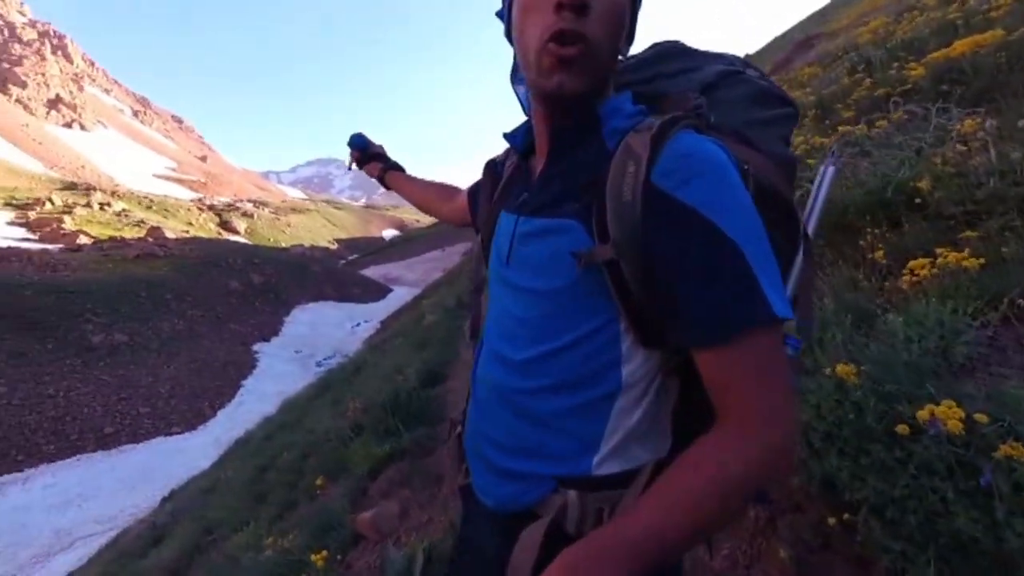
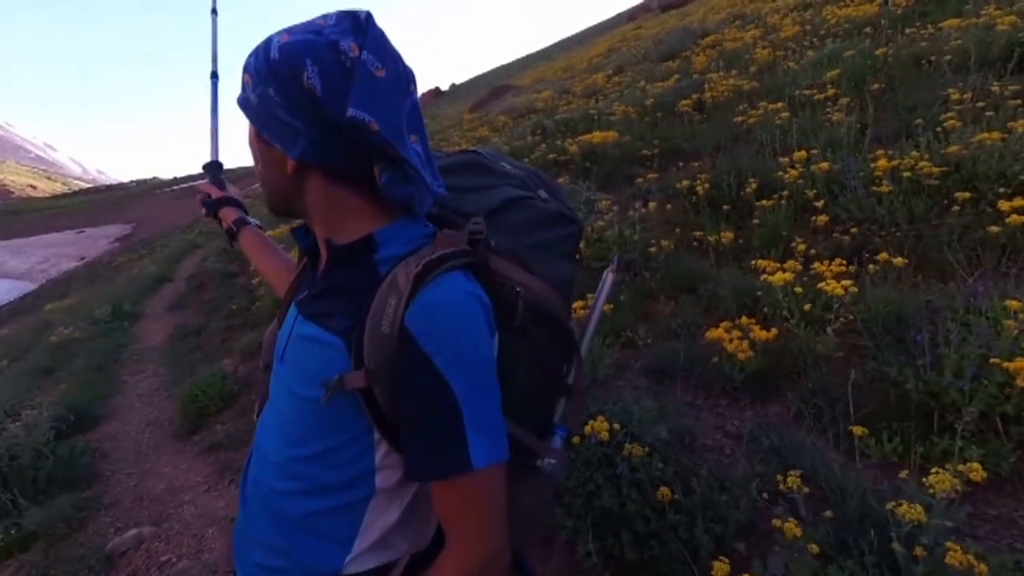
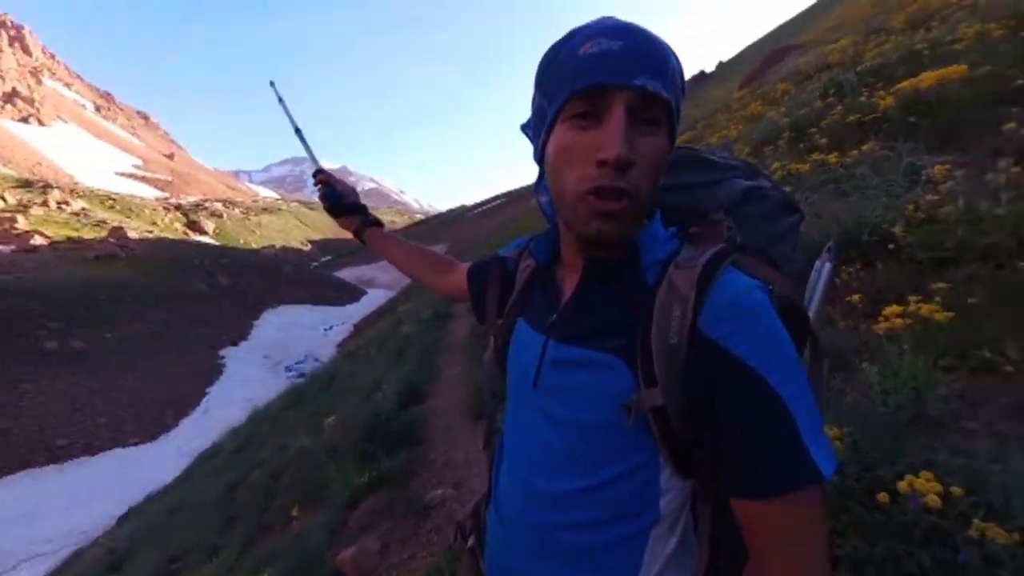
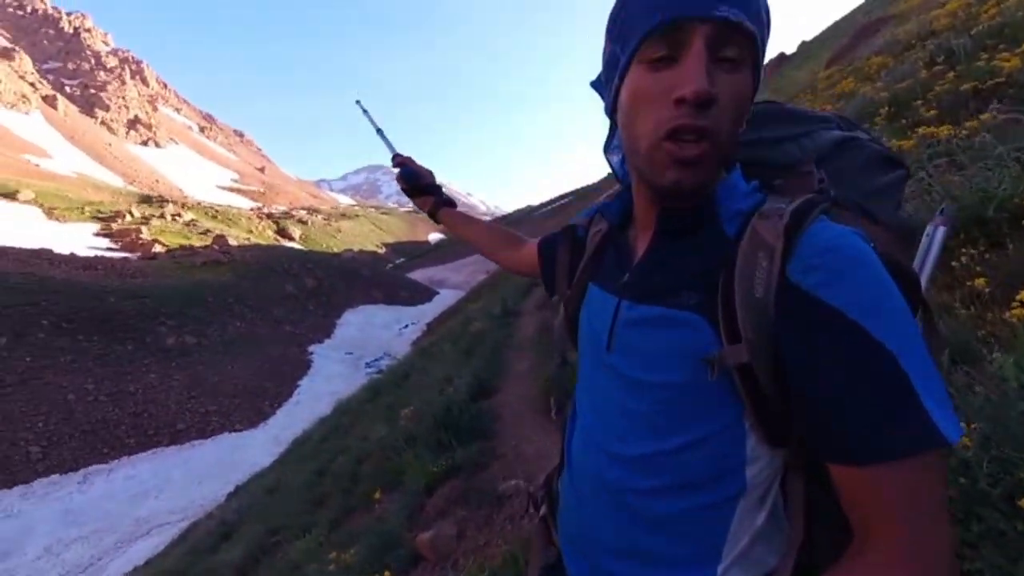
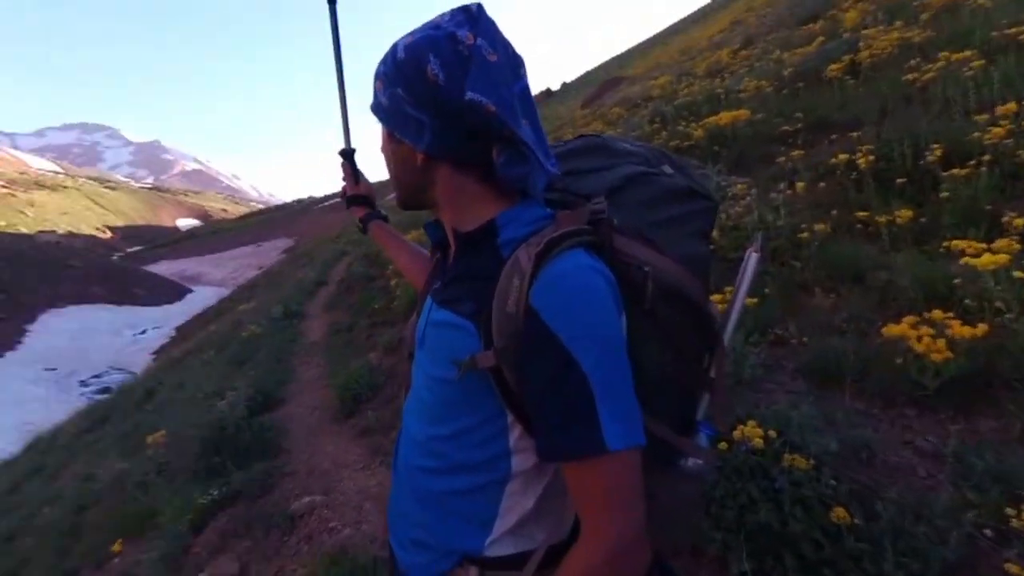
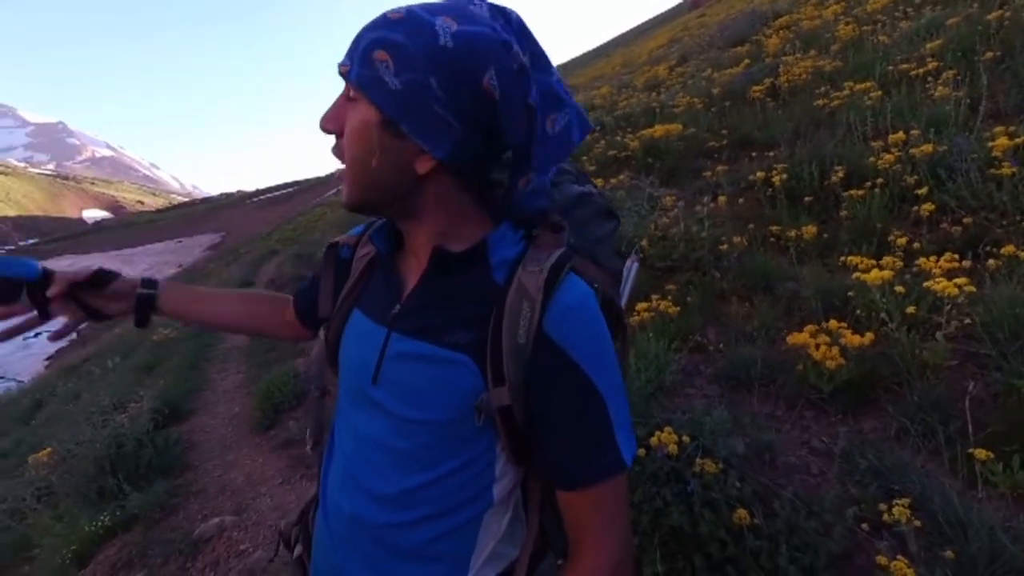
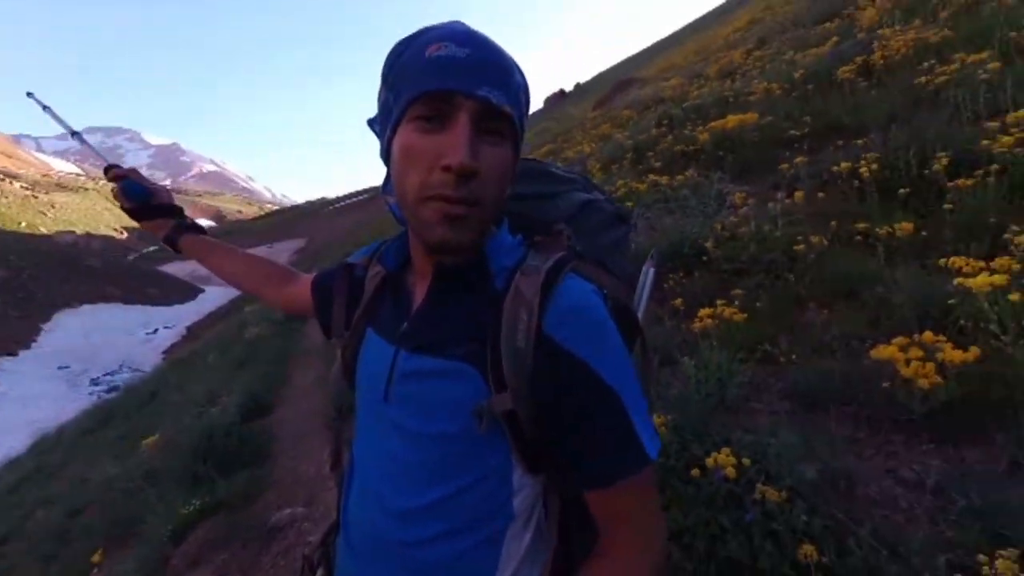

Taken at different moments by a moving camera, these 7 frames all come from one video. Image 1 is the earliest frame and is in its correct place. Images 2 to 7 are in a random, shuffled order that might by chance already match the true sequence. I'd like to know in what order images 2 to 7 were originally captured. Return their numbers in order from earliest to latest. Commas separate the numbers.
4, 3, 7, 6, 2, 5
